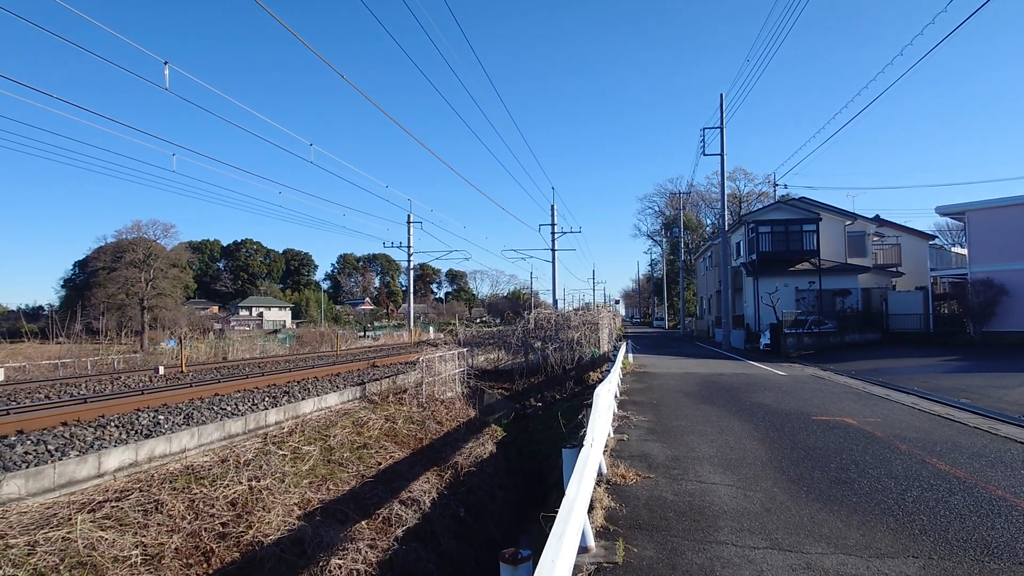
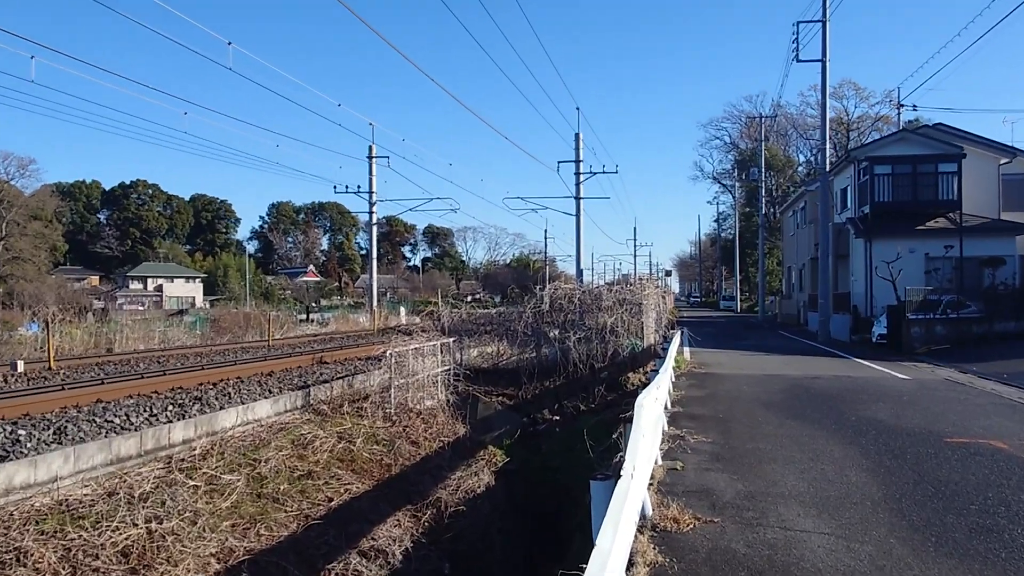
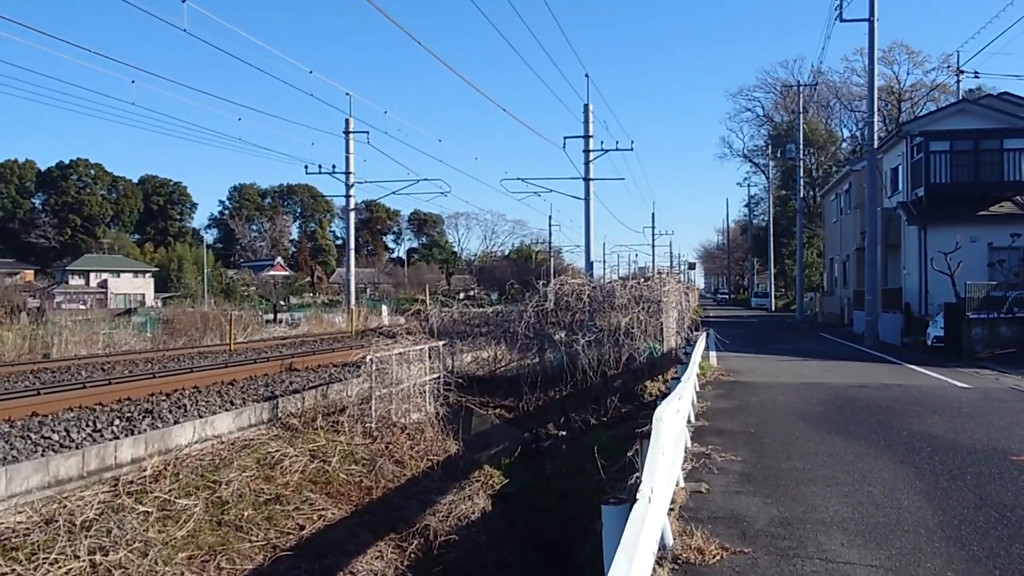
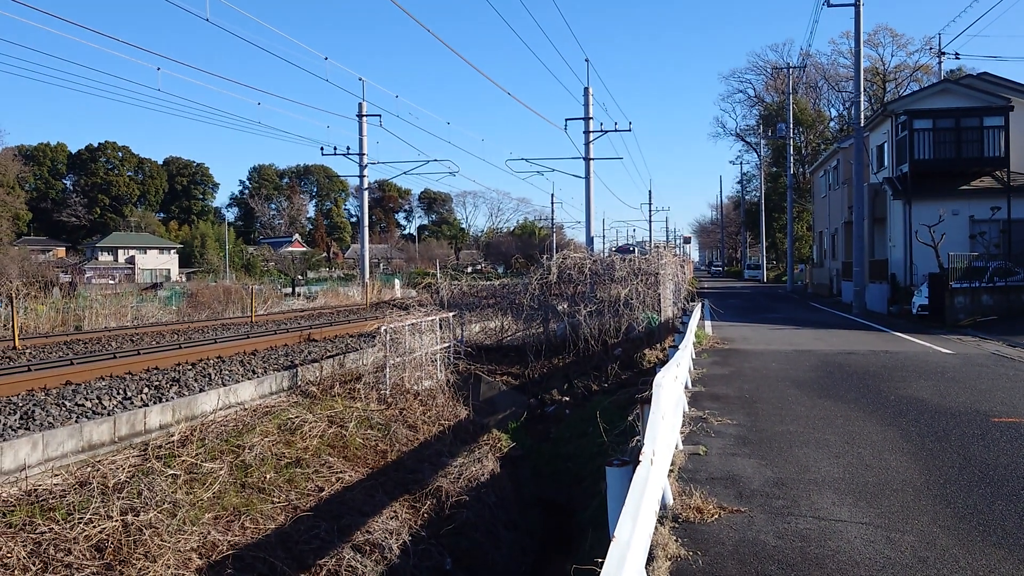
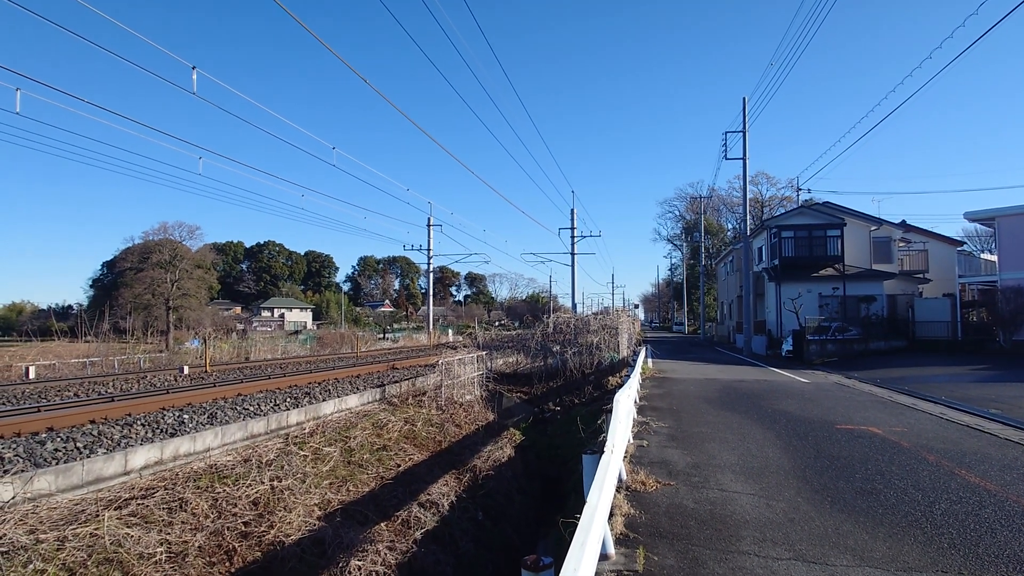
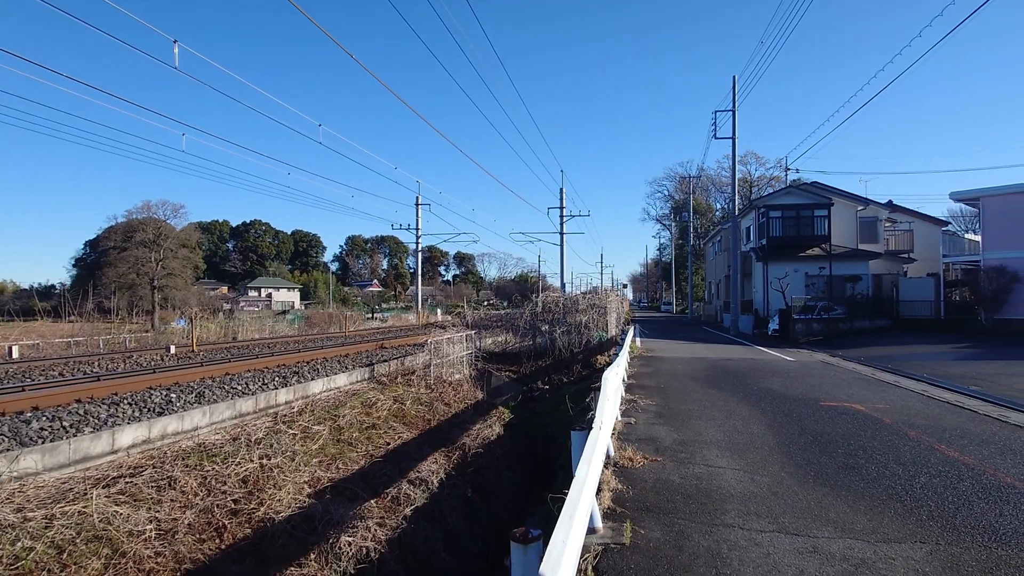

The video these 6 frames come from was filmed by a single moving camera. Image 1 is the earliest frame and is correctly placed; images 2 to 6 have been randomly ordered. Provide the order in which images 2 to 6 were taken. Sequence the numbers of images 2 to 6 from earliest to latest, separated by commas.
5, 6, 2, 3, 4
